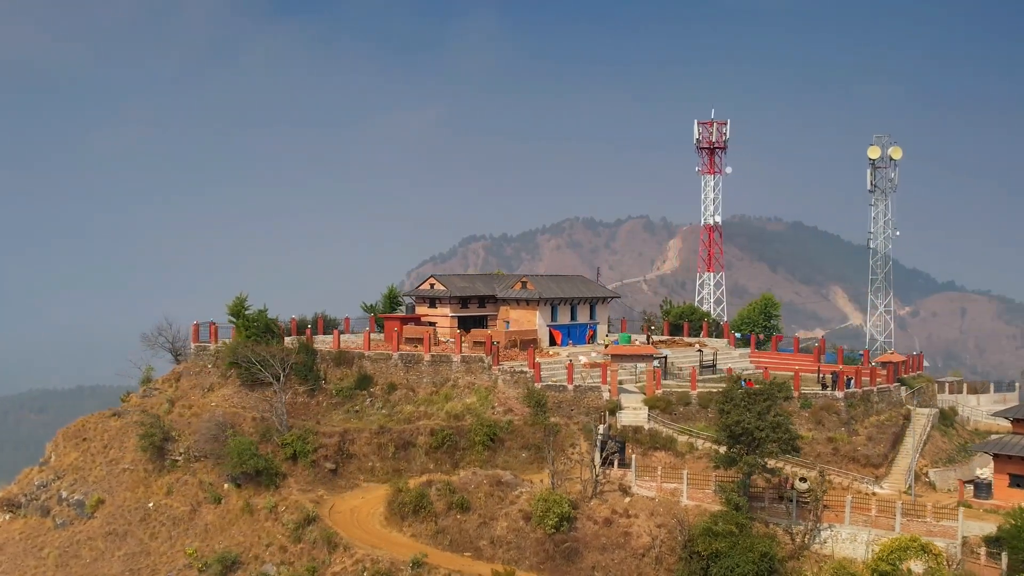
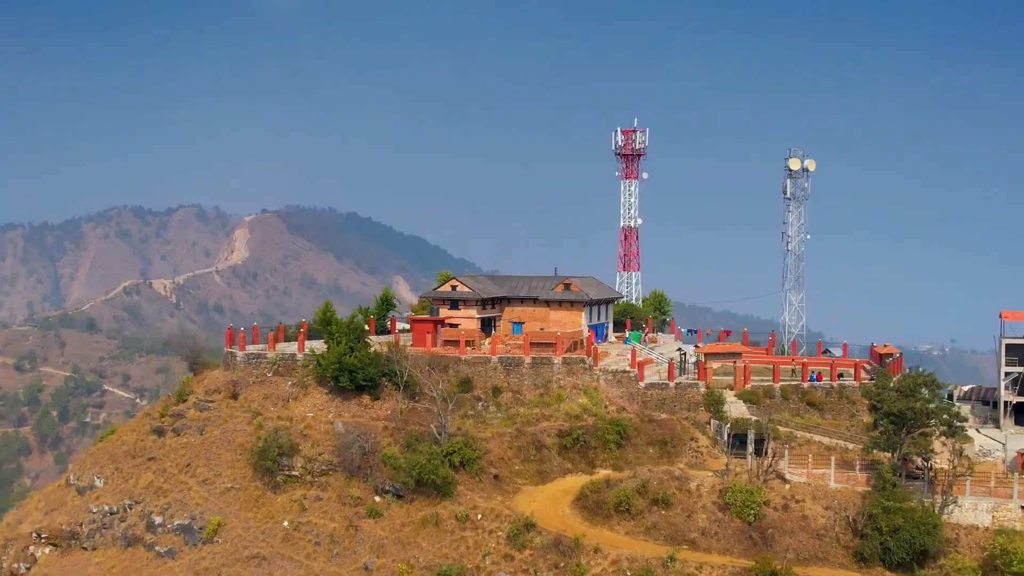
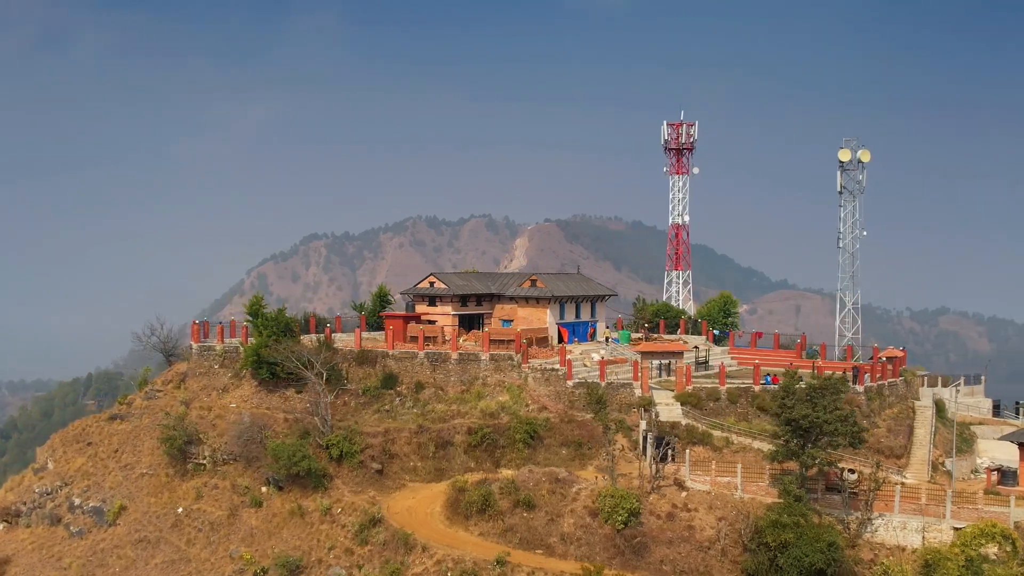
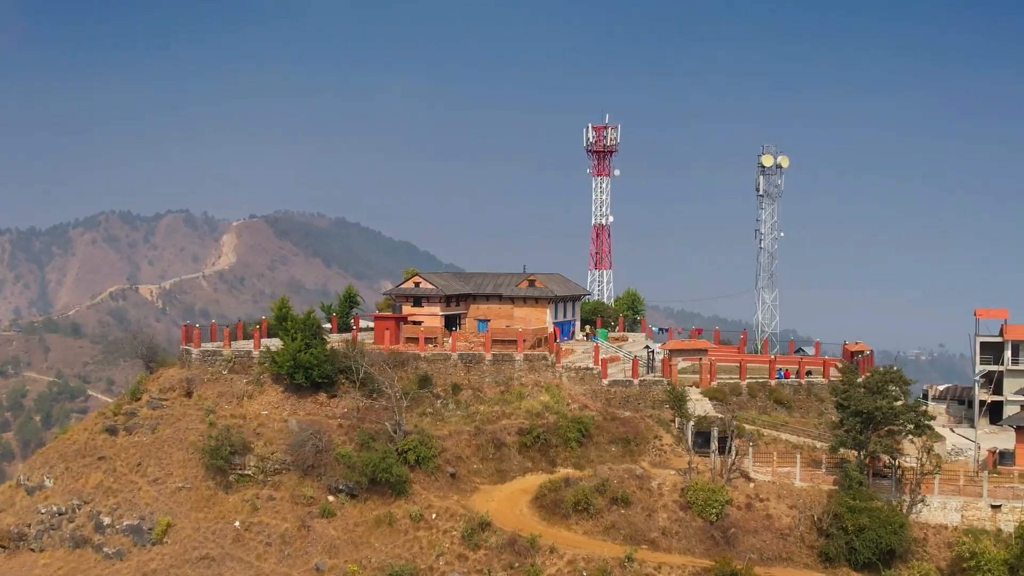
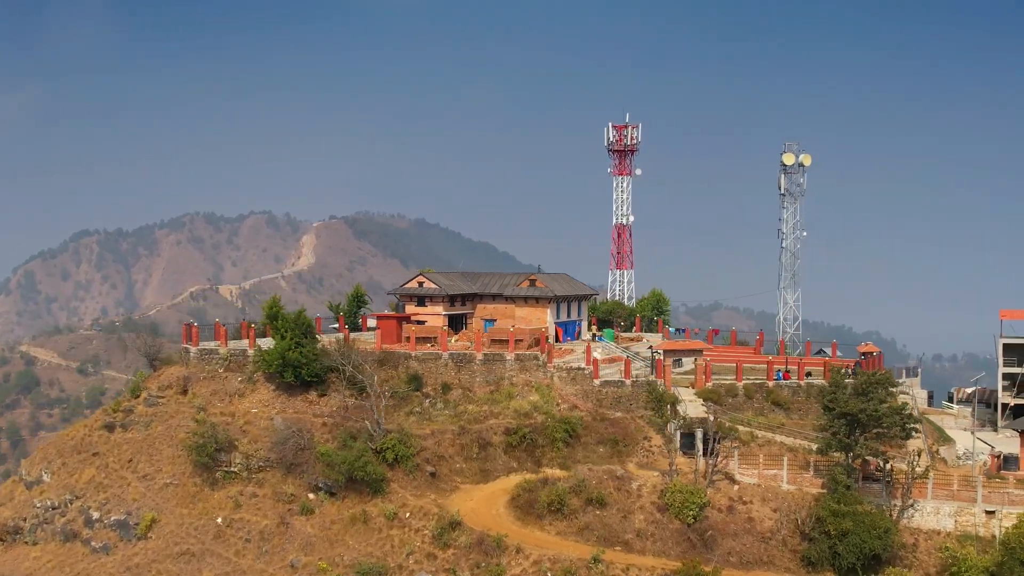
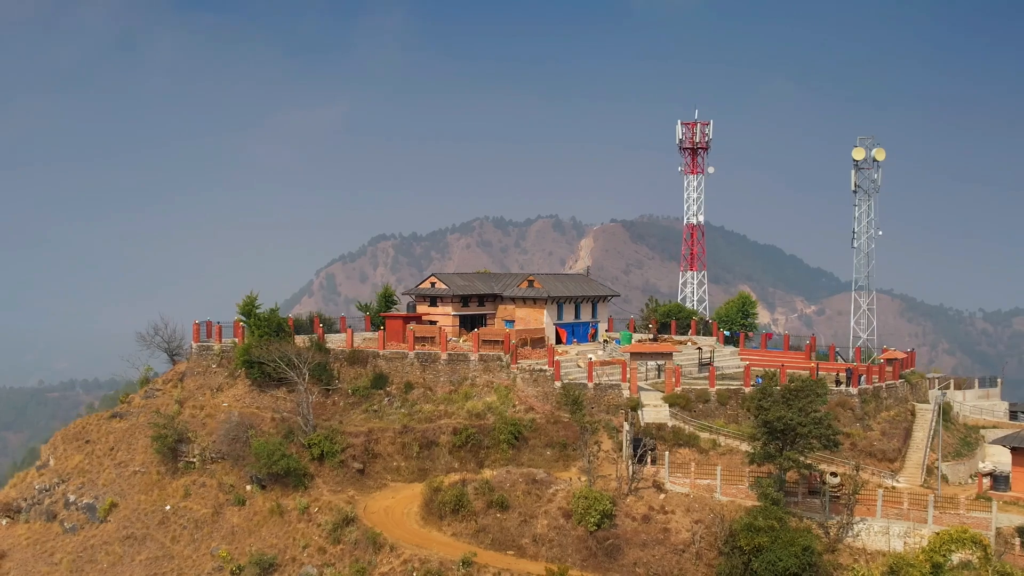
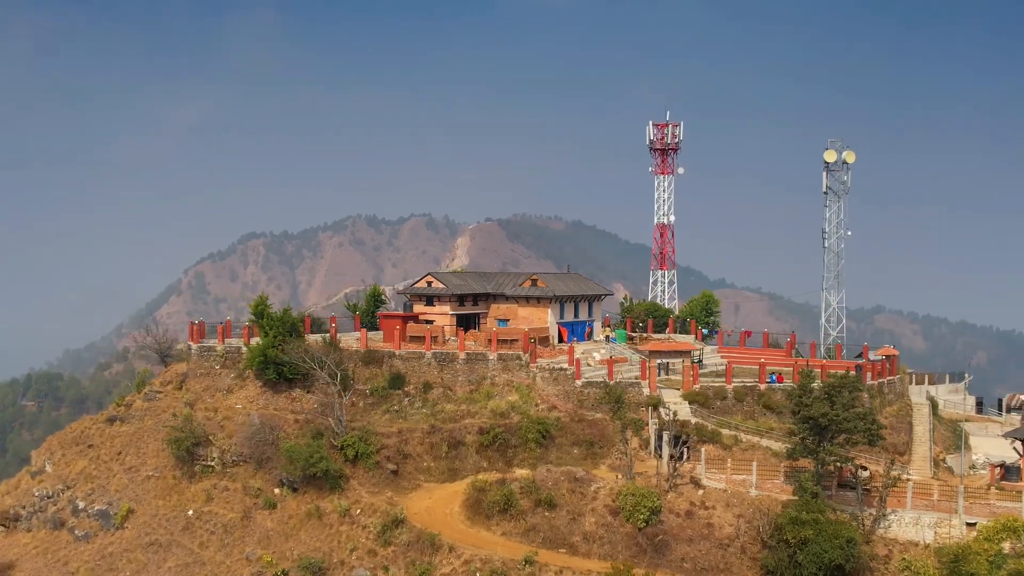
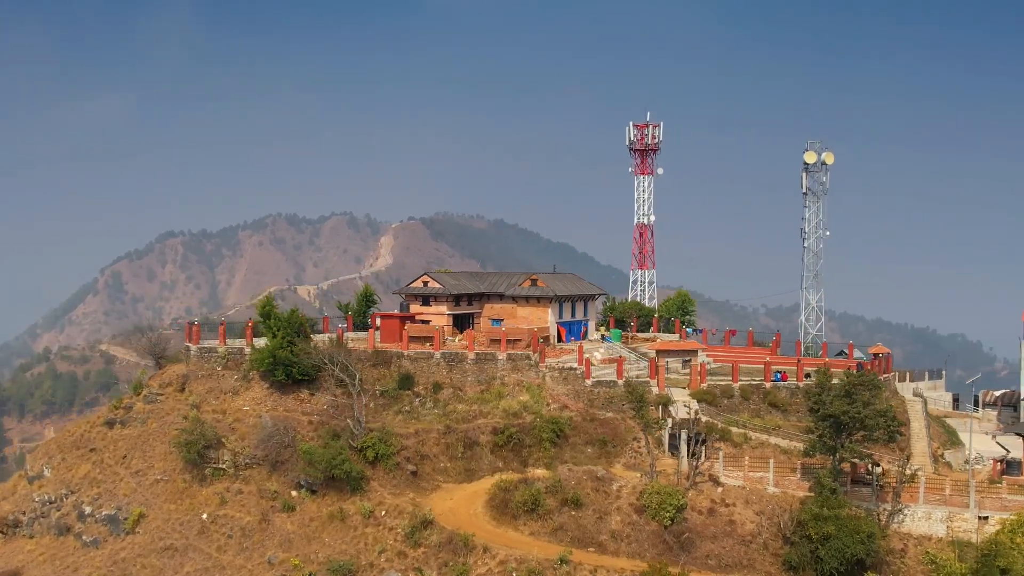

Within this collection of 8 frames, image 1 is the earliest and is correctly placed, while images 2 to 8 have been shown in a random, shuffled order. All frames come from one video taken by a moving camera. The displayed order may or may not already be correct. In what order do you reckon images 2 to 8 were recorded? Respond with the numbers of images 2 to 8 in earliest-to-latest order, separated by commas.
6, 3, 7, 8, 5, 4, 2
